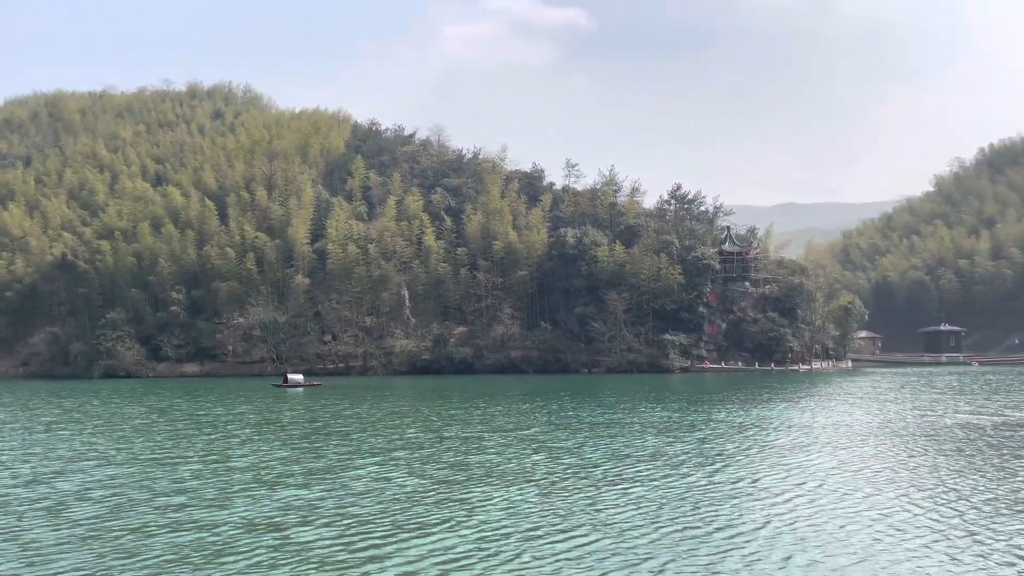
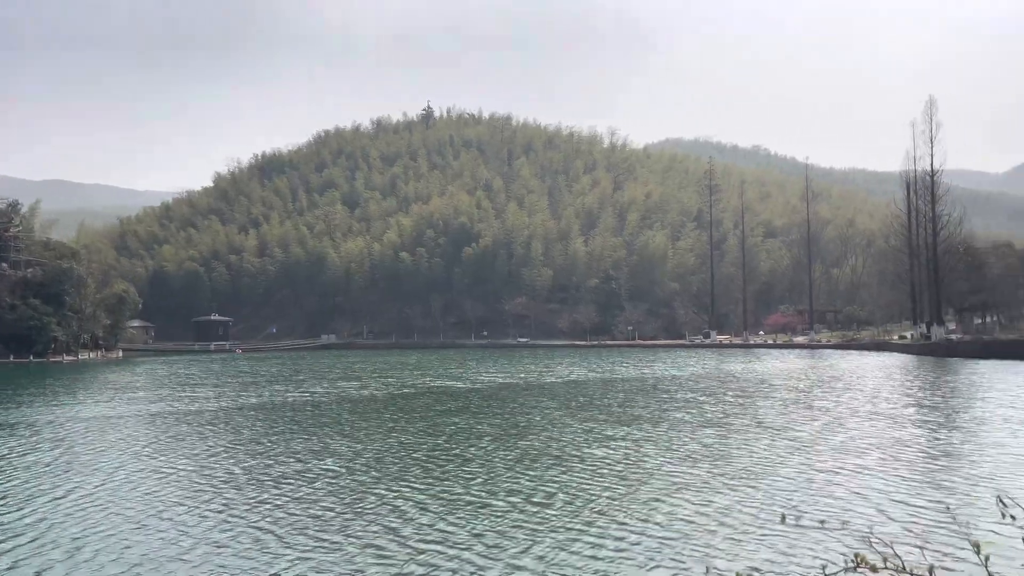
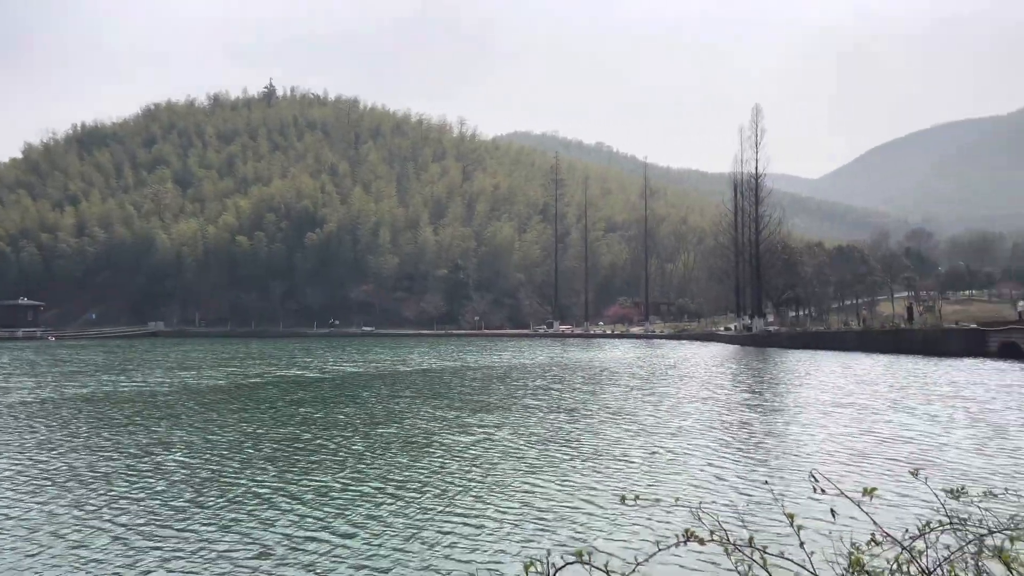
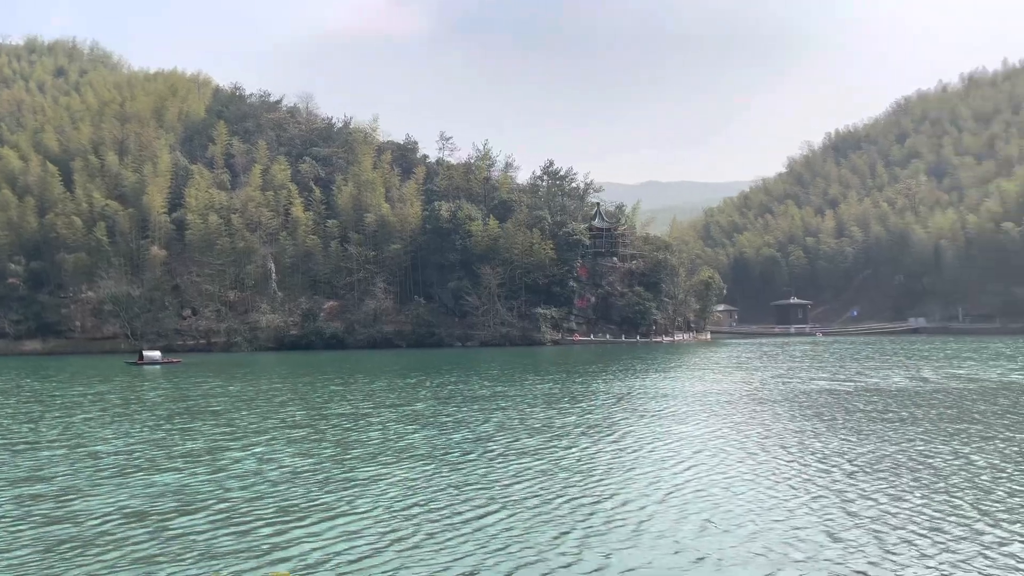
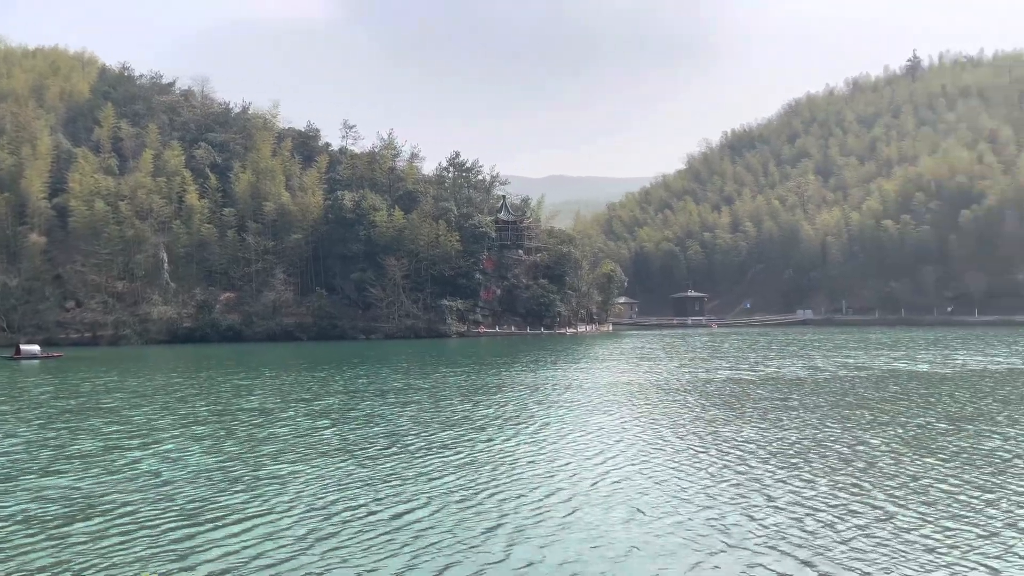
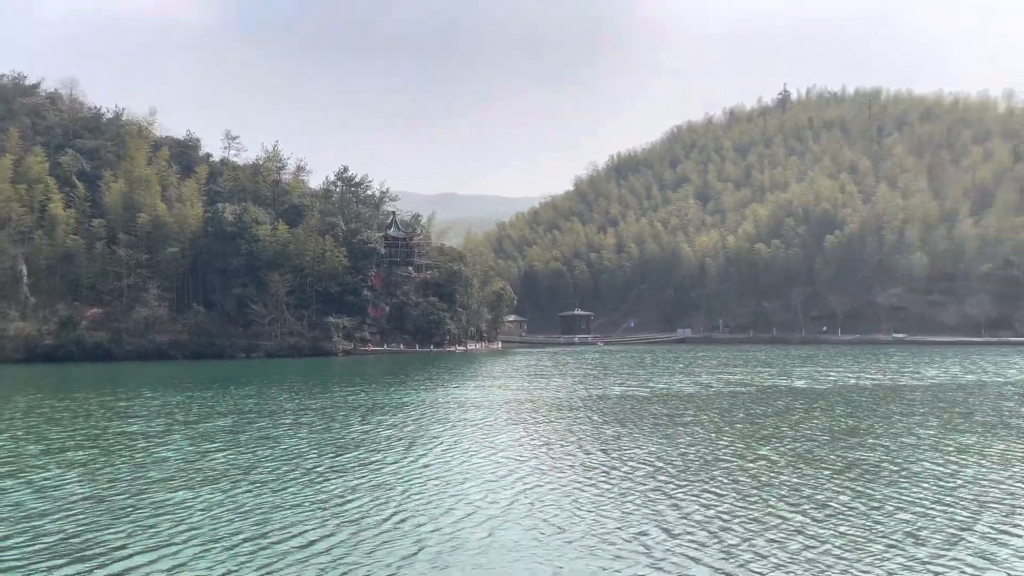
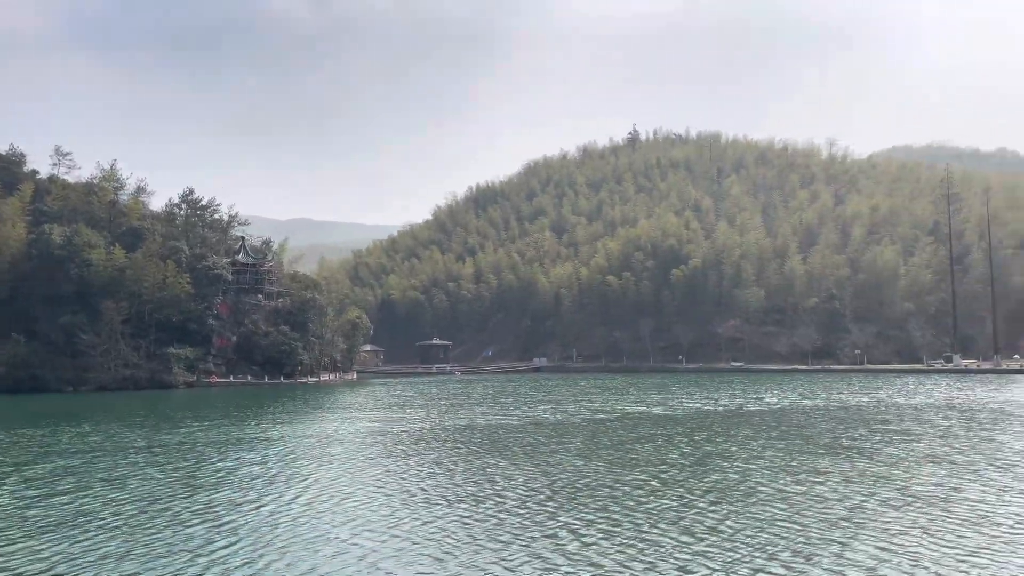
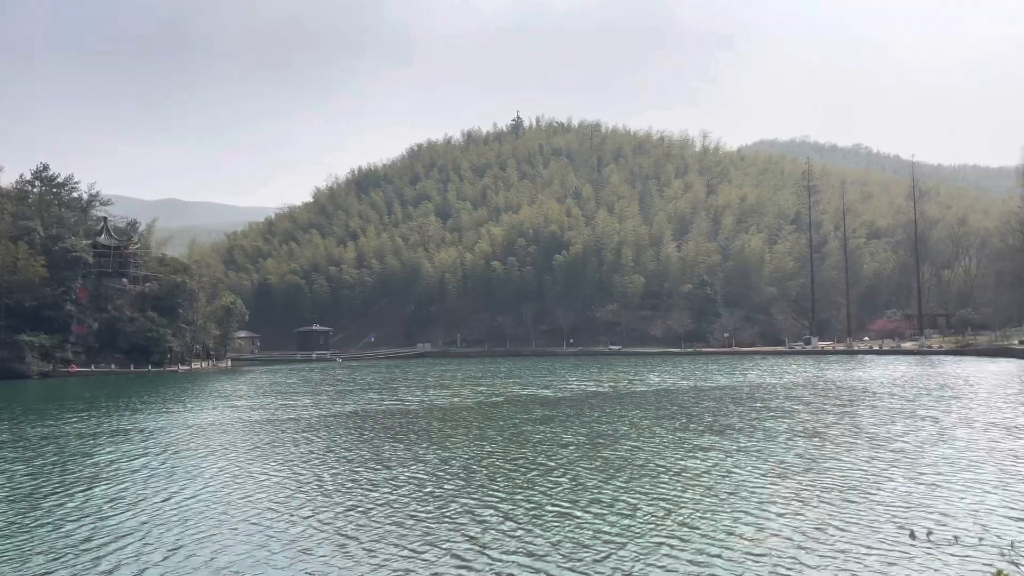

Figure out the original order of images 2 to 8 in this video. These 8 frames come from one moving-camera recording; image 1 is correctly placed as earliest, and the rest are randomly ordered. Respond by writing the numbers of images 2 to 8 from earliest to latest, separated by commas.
4, 5, 6, 7, 8, 2, 3
